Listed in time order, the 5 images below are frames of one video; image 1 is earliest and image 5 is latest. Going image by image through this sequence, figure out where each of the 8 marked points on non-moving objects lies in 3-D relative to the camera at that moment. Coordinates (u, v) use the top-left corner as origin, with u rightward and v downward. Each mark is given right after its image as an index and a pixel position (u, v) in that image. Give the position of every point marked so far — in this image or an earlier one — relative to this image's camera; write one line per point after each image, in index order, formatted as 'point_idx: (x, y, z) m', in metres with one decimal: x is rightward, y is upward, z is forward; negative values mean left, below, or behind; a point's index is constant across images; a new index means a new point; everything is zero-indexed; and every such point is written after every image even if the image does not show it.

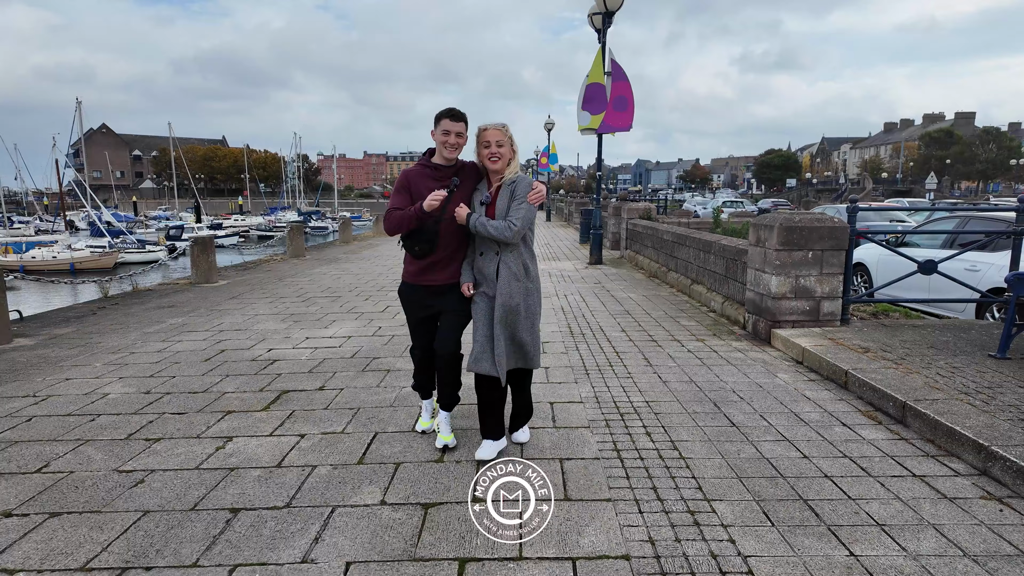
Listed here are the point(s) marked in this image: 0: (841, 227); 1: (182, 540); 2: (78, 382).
0: (+3.0, +0.6, +5.6) m
1: (-1.4, -1.1, +2.6) m
2: (-3.6, -0.8, +5.0) m
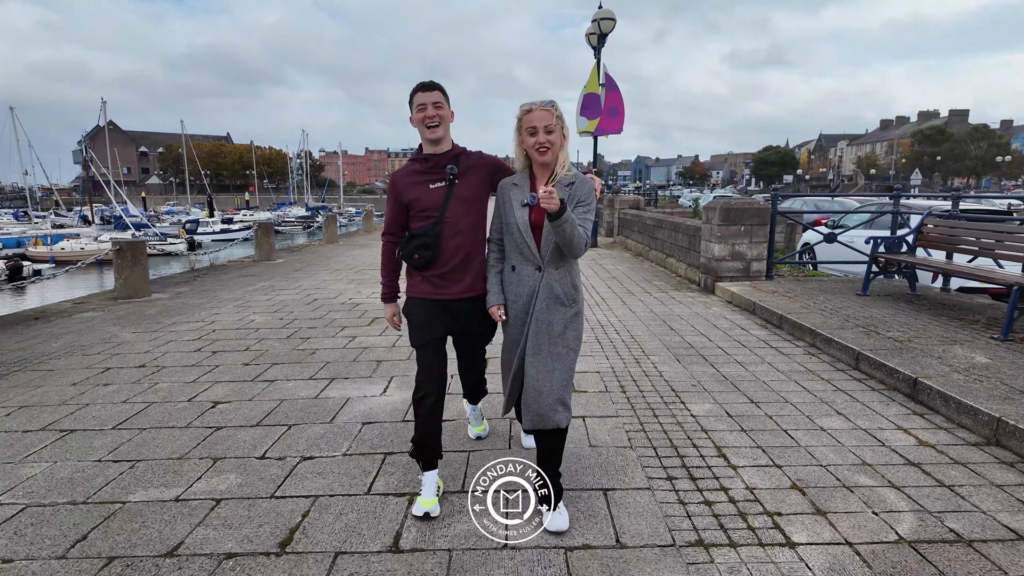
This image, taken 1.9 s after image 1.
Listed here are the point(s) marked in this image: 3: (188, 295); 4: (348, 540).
0: (+3.2, +1.0, +7.7) m
1: (-1.2, -0.7, +4.8) m
2: (-3.4, -0.3, +7.2) m
3: (-4.6, -0.1, +8.5) m
4: (-0.7, -1.0, +2.5) m
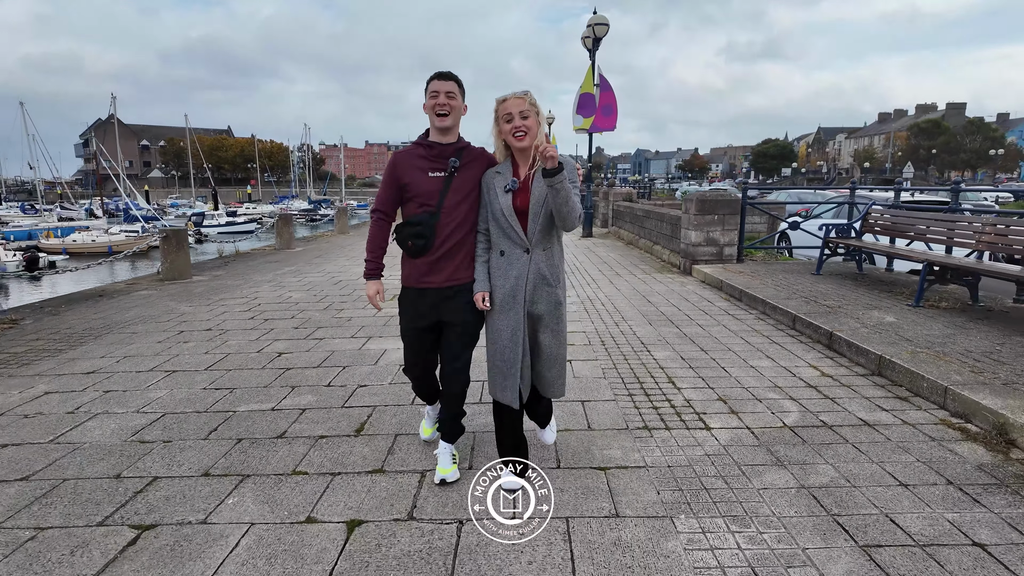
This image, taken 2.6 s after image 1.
0: (+3.2, +1.3, +8.8) m
1: (-1.2, -0.4, +5.9) m
2: (-3.4, -0.1, +8.3) m
3: (-4.6, +0.2, +9.6) m
4: (-0.6, -0.8, +3.6) m
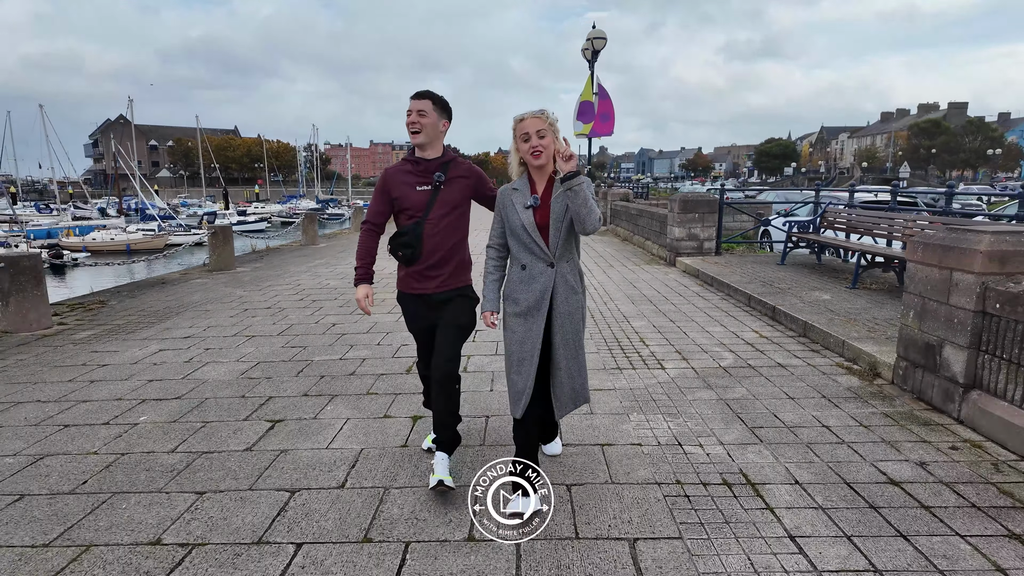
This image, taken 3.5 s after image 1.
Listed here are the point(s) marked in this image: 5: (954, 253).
0: (+3.3, +1.4, +10.0) m
1: (-1.1, -0.2, +7.1) m
2: (-3.3, +0.1, +9.6) m
3: (-4.5, +0.4, +10.9) m
4: (-0.6, -0.7, +4.8) m
5: (+2.6, +0.2, +3.6) m
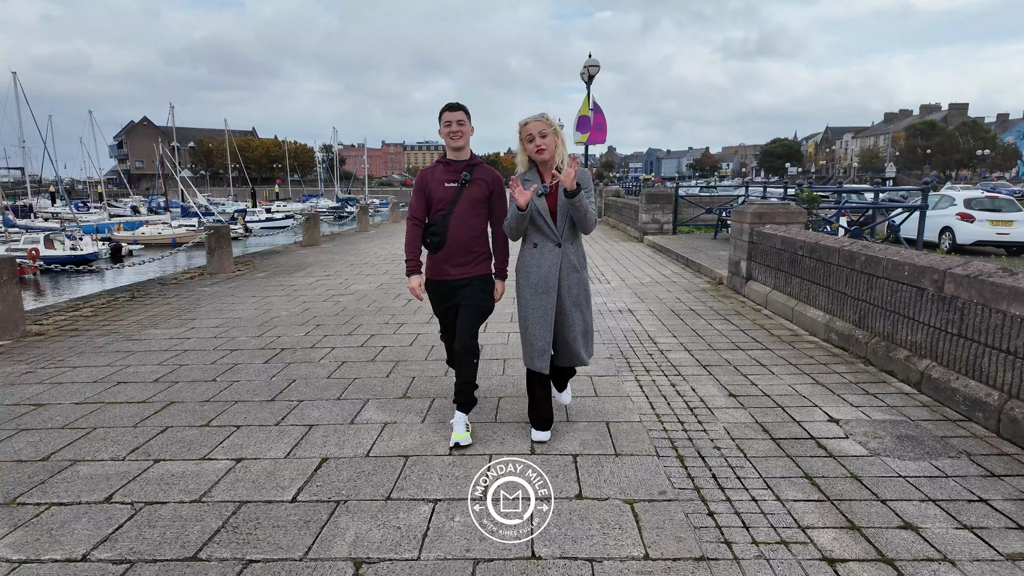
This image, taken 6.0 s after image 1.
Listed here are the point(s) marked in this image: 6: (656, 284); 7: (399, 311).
0: (+3.6, +2.1, +13.8) m
1: (-0.9, +0.5, +11.0) m
2: (-3.0, +0.8, +13.4) m
3: (-4.2, +1.1, +14.8) m
4: (-0.4, 0.0, +8.7) m
5: (+2.8, +0.9, +7.4) m
6: (+2.0, +0.1, +8.4) m
7: (-1.3, -0.3, +7.1) m
